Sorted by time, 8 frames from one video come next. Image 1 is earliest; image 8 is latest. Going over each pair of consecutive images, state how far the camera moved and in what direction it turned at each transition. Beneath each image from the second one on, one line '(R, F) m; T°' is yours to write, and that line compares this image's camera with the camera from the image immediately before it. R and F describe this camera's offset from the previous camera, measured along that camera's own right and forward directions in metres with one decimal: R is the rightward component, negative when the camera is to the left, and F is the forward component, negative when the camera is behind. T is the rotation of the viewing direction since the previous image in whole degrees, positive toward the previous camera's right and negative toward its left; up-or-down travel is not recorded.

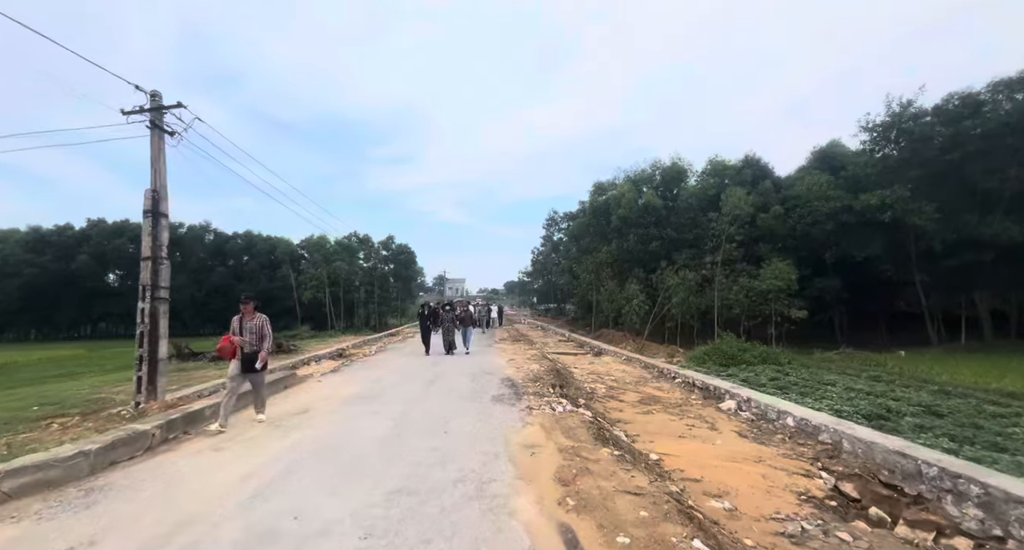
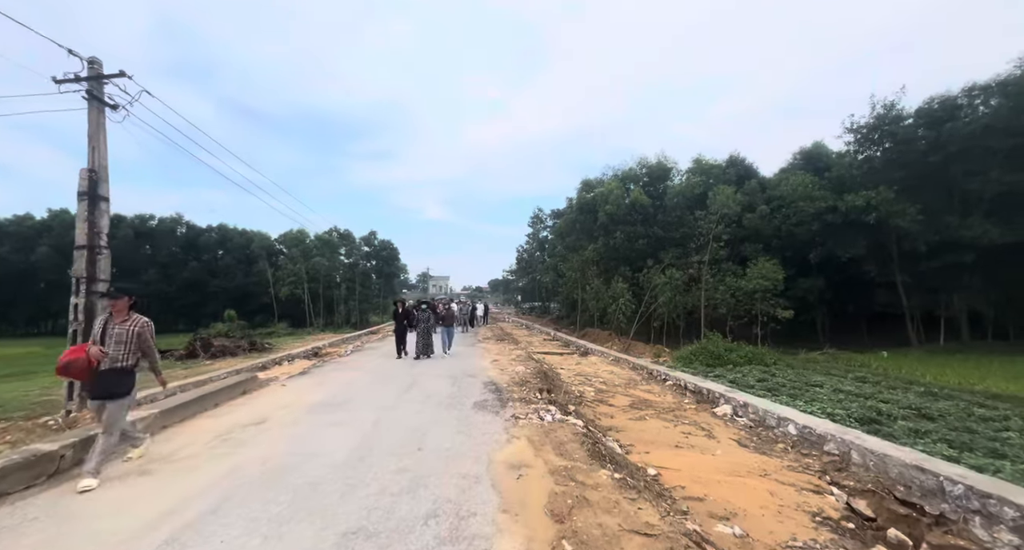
(0.0, +0.6) m; +2°
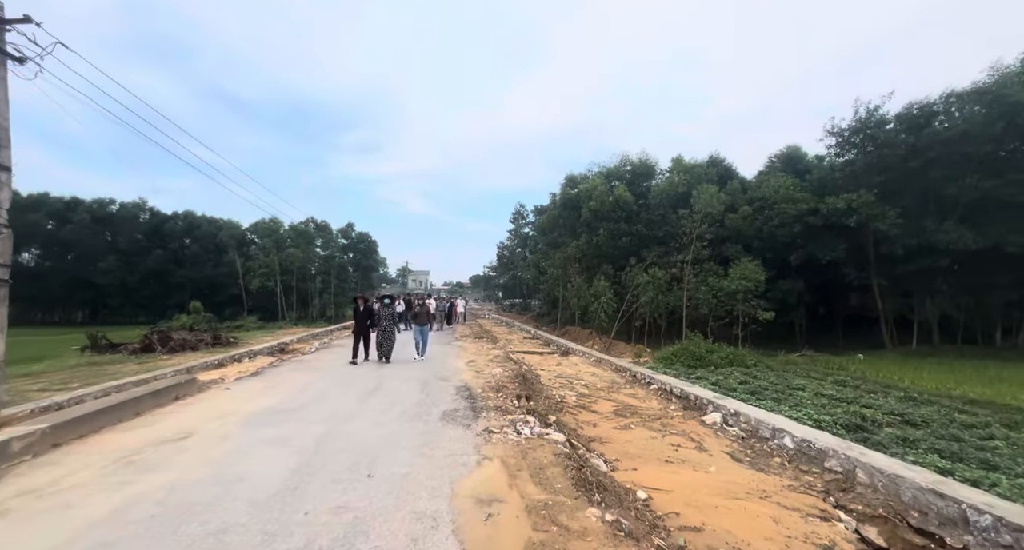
(+0.1, +0.7) m; +3°
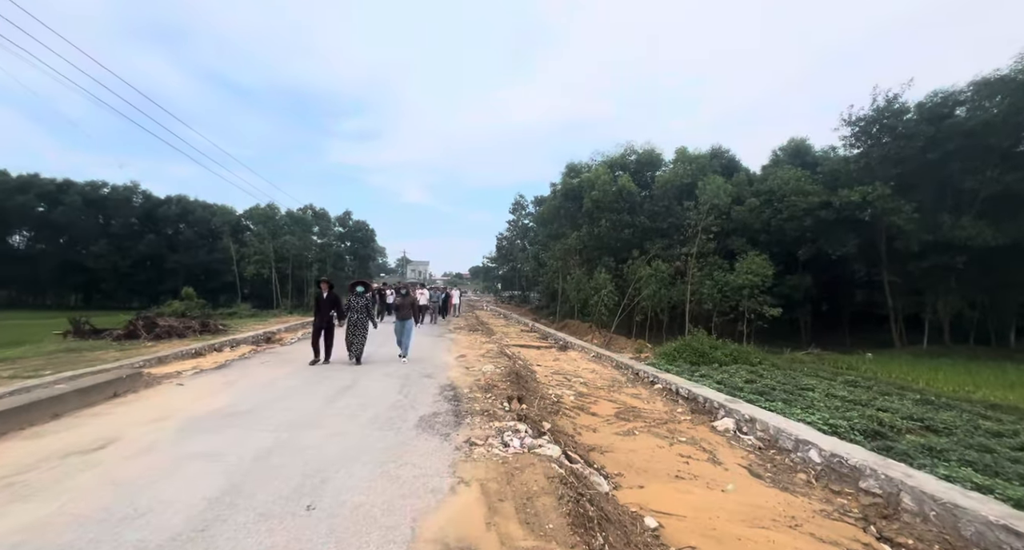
(+0.1, +0.7) m; 0°
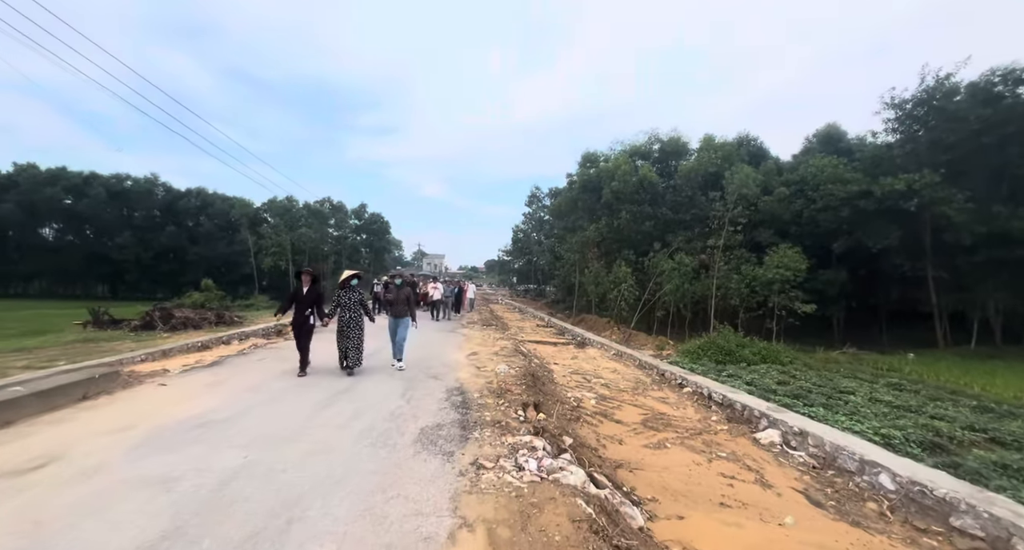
(0.0, +0.7) m; -2°
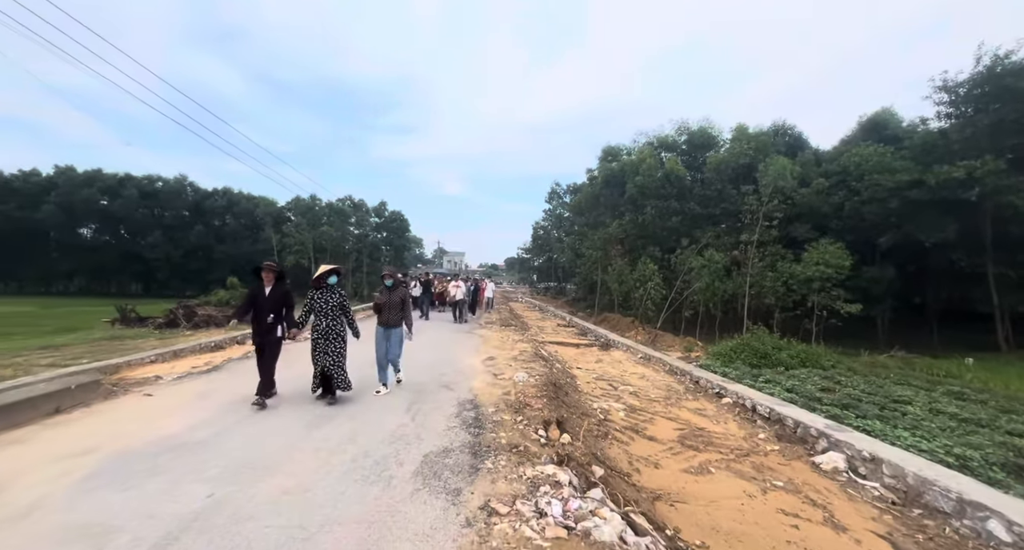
(0.0, +0.6) m; -3°
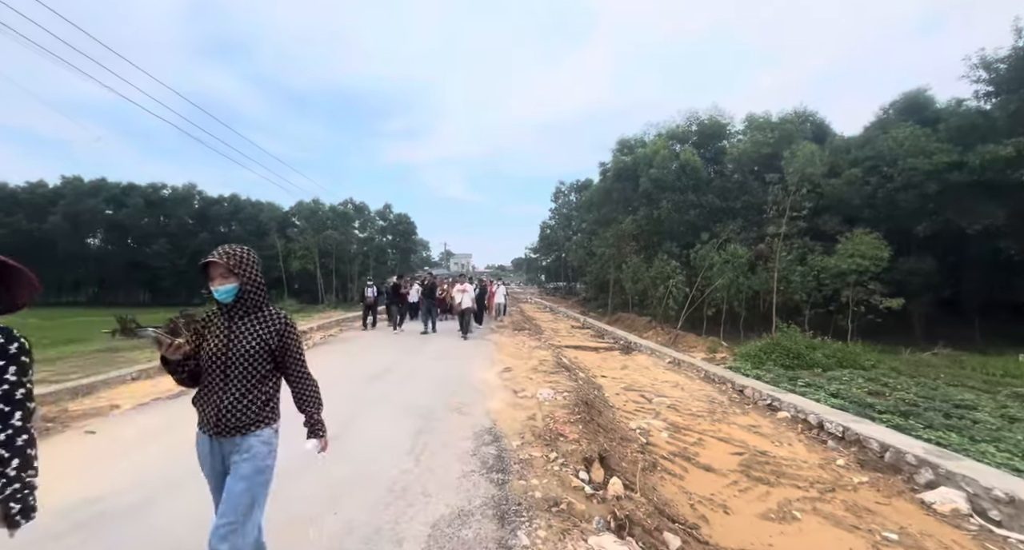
(-0.2, +0.9) m; -1°
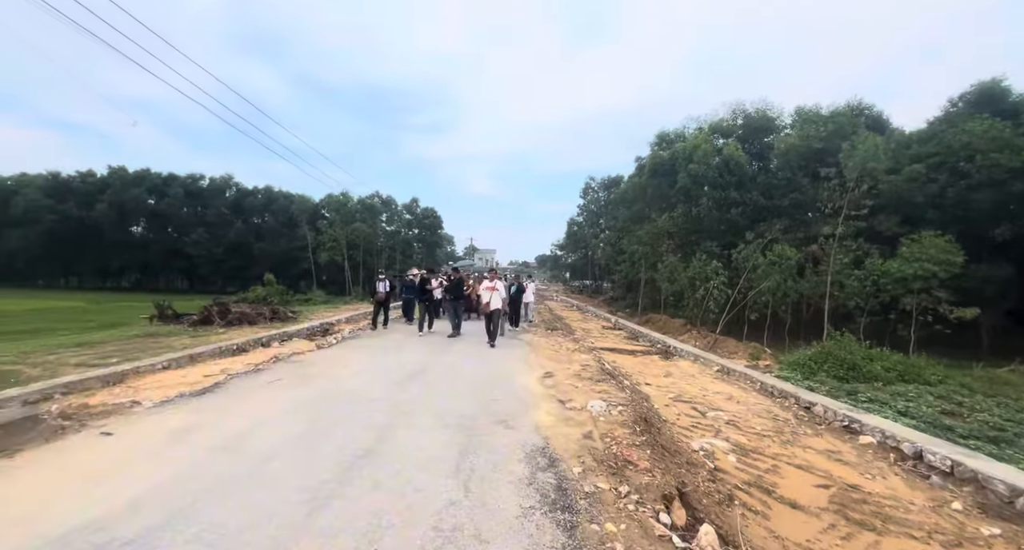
(-0.3, +0.6) m; -3°
